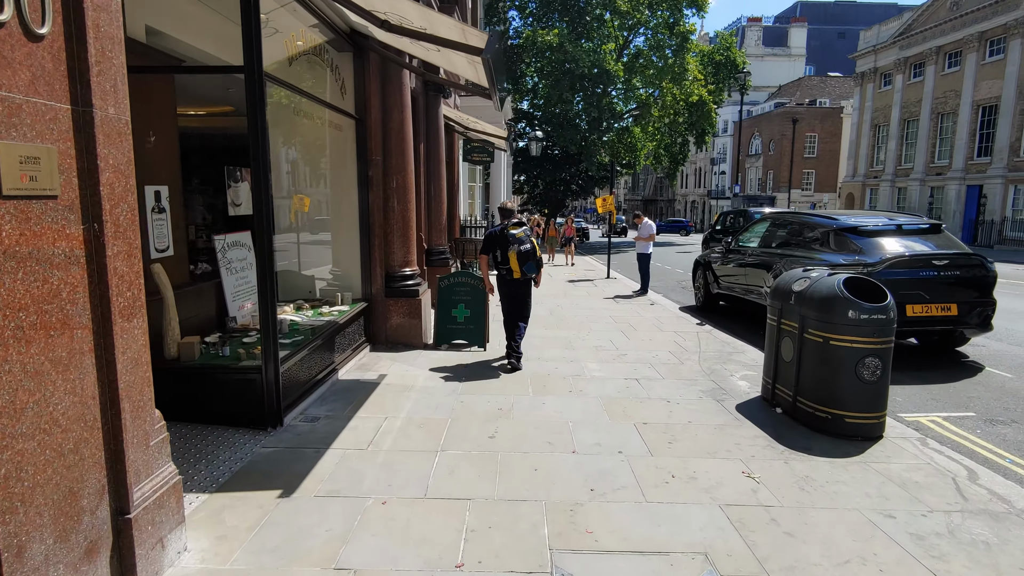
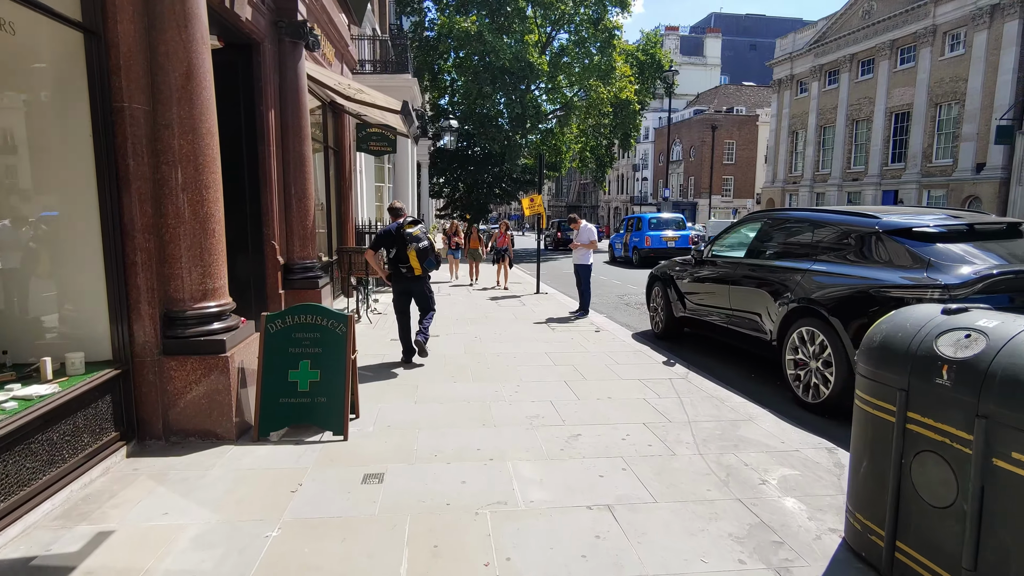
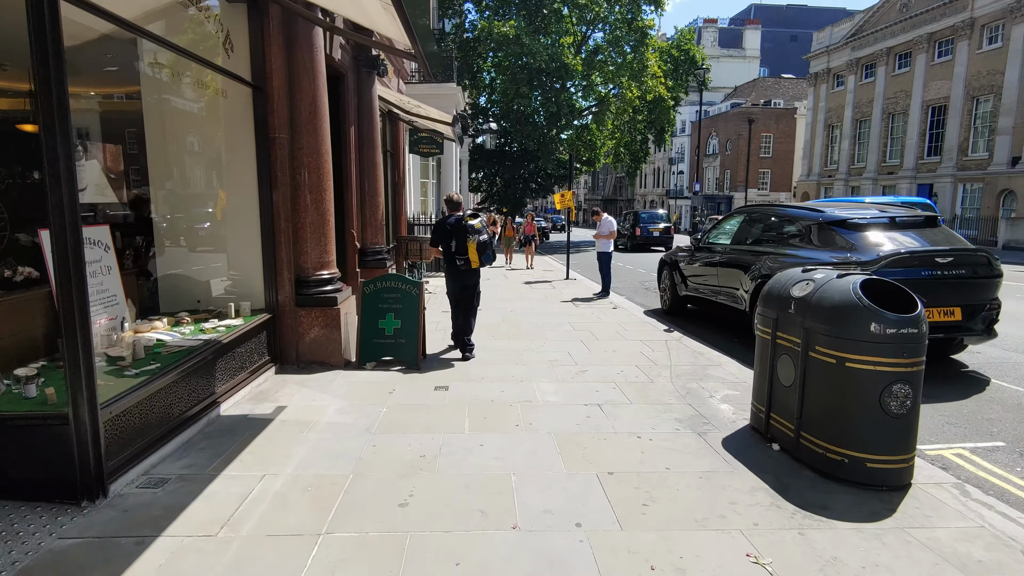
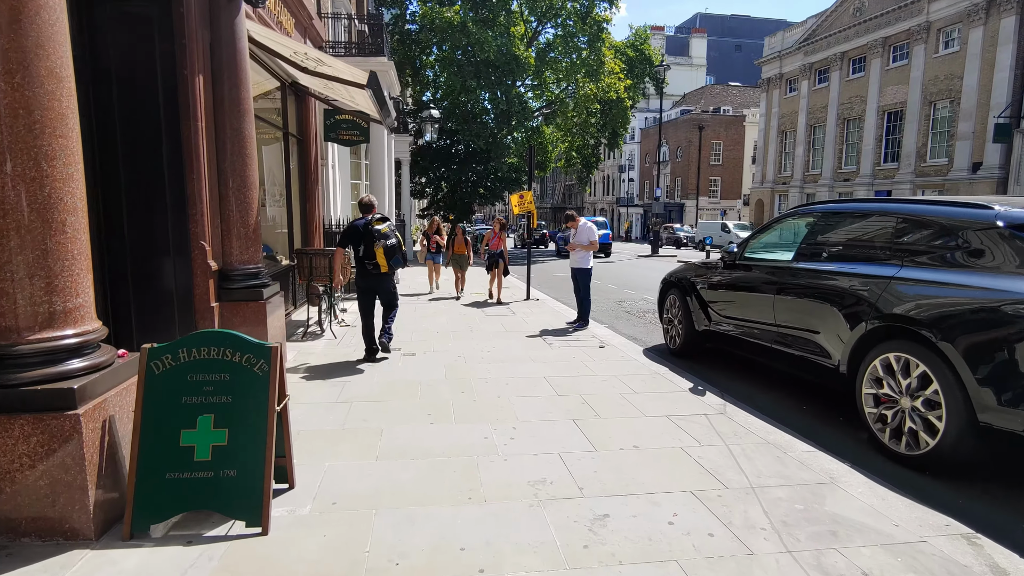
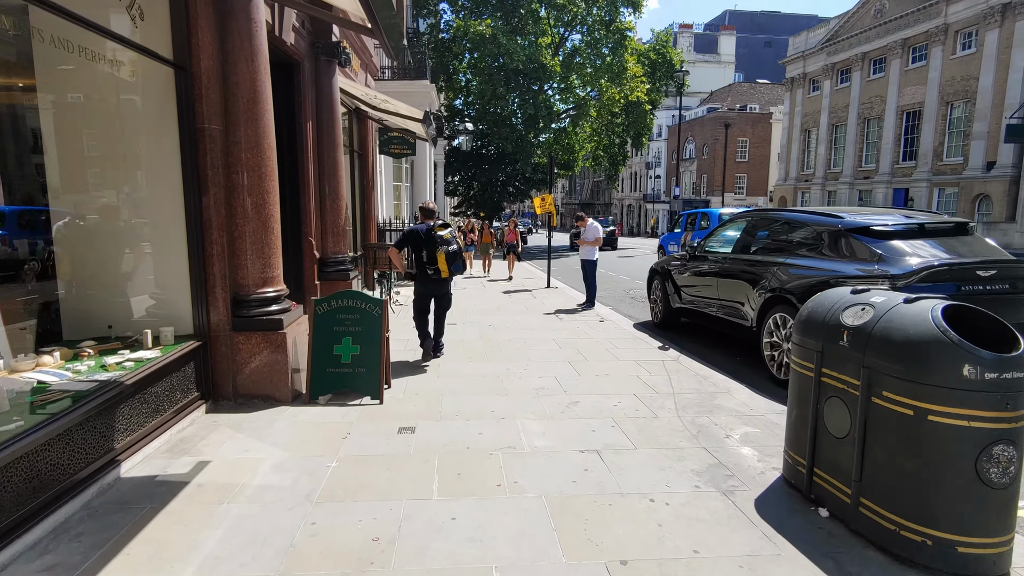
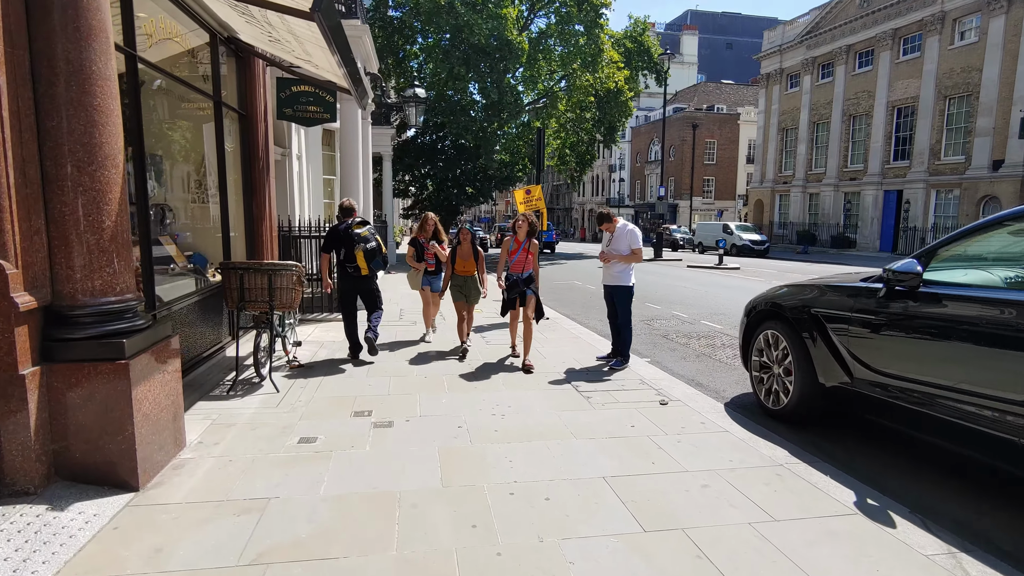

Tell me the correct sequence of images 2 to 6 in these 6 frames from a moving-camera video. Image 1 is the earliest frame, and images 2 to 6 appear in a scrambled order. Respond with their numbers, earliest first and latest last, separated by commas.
3, 5, 2, 4, 6
